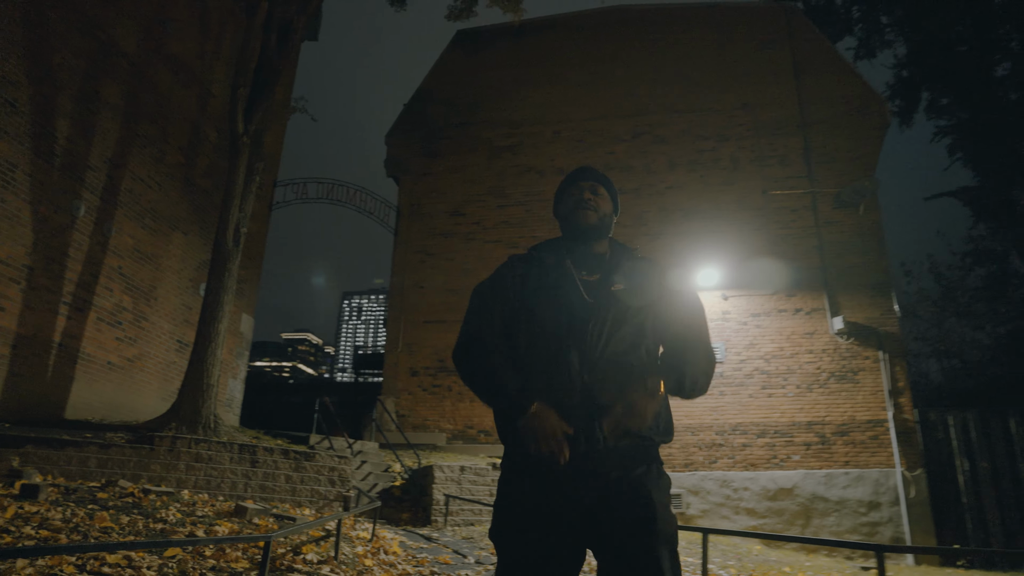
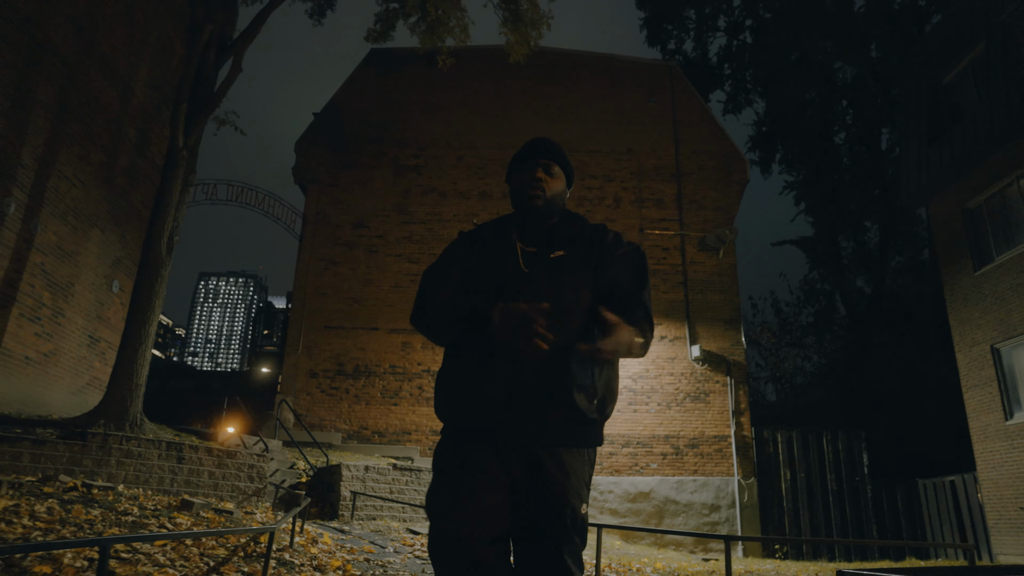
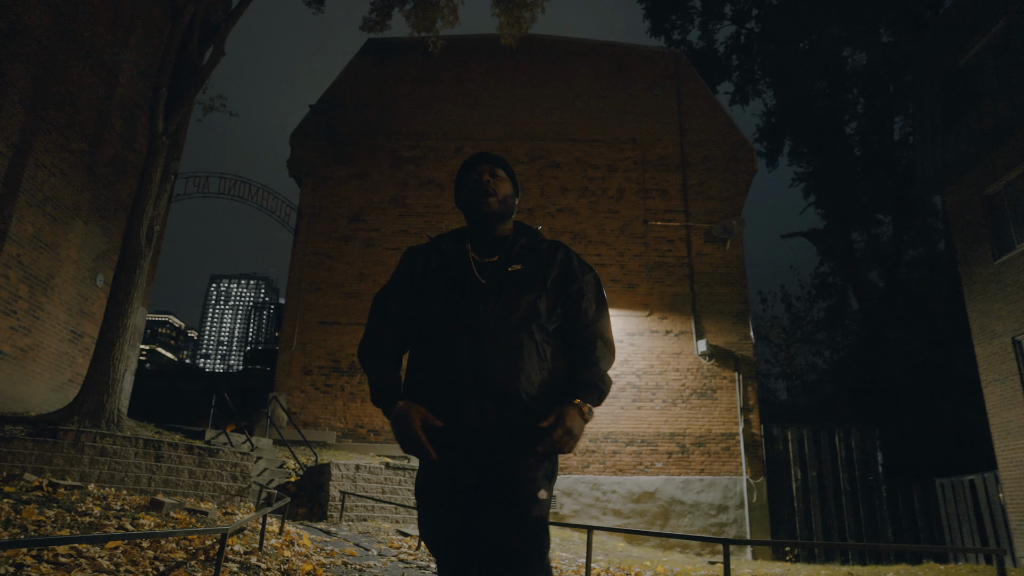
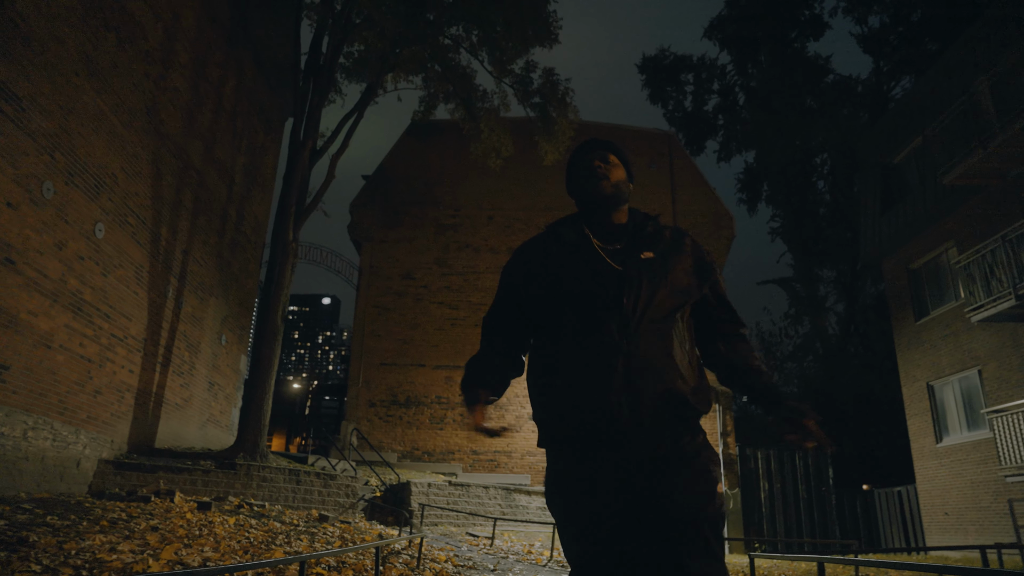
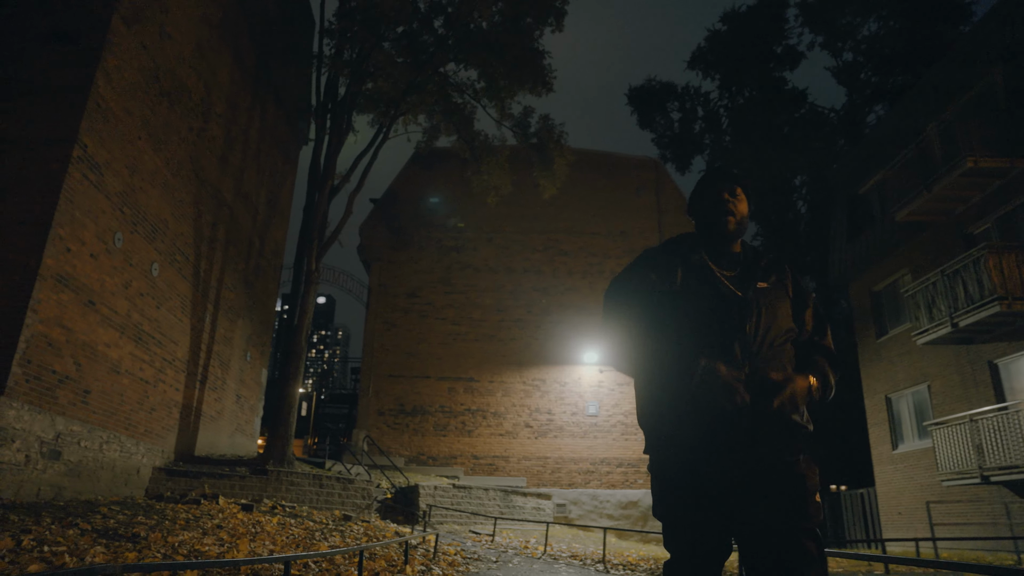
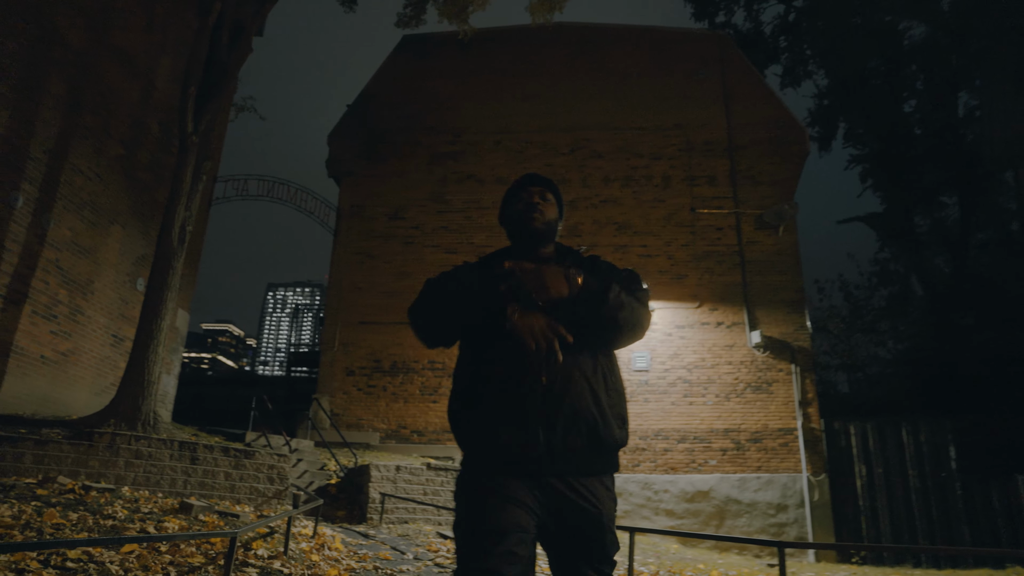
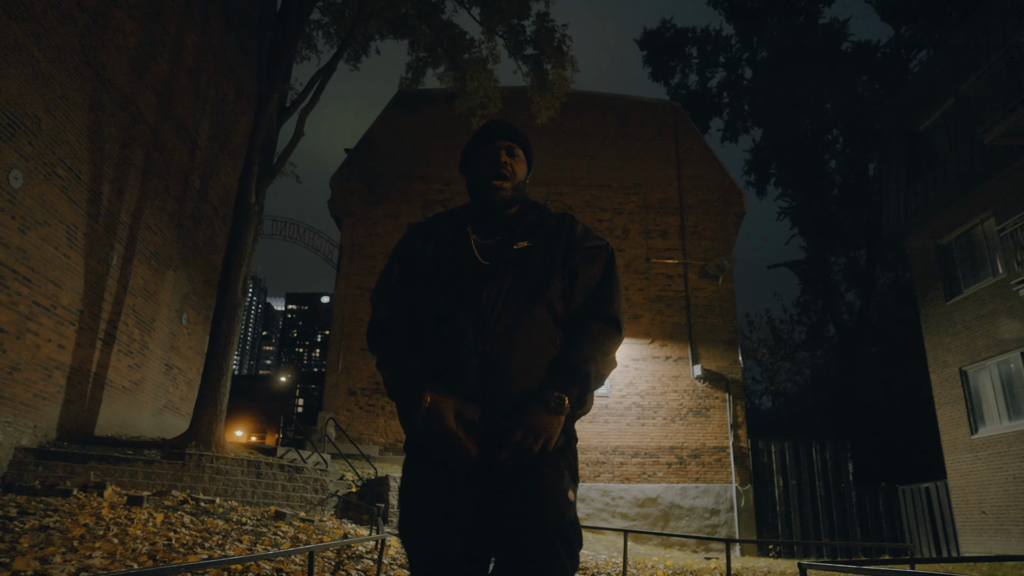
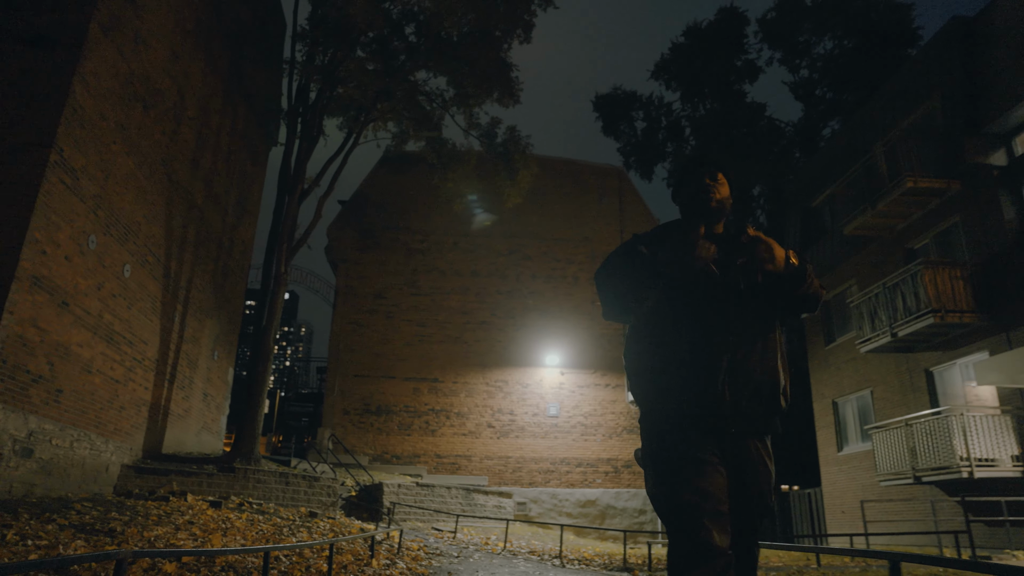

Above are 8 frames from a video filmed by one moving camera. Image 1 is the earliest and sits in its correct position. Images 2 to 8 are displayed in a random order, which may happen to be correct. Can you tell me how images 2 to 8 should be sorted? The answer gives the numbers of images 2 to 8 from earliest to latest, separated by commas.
6, 3, 2, 7, 4, 5, 8
